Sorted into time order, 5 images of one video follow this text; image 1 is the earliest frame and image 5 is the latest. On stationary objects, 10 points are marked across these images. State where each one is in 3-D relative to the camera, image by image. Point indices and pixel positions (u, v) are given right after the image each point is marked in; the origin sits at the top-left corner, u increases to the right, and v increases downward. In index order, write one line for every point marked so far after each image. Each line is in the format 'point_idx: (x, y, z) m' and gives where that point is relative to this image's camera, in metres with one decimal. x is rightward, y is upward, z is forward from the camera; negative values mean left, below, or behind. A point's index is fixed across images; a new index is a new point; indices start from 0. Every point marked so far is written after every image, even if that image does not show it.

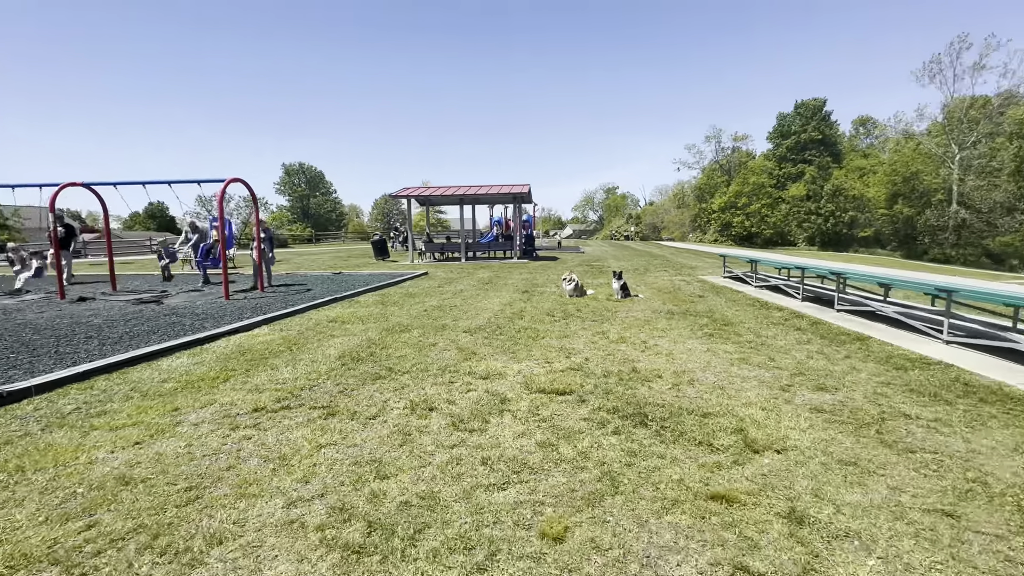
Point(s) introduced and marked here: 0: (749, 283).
0: (+4.5, +0.1, +8.9) m
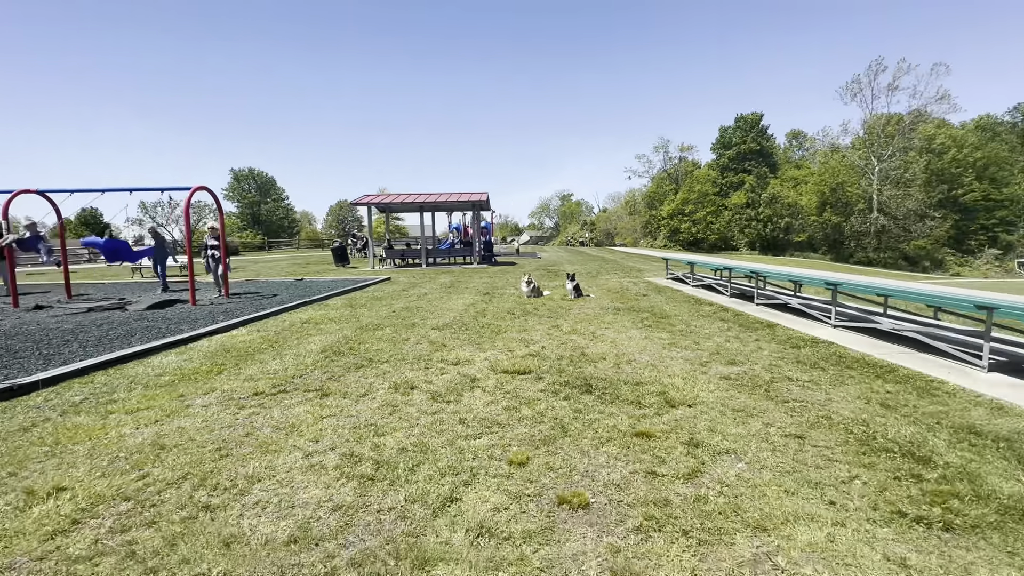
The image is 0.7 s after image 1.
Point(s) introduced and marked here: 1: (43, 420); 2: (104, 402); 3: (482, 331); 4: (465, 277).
0: (+3.7, +0.1, +9.9) m
1: (-3.1, -0.9, +3.2) m
2: (-3.1, -0.8, +3.5) m
3: (-0.4, -0.5, +5.7) m
4: (-1.3, +0.3, +13.0) m
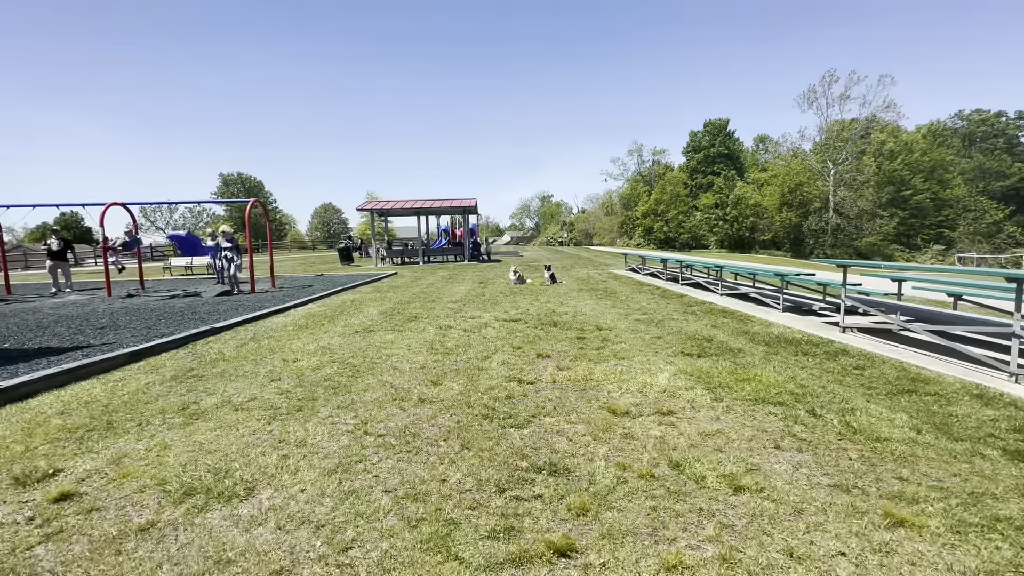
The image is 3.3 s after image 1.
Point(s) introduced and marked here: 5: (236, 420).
0: (+3.4, +0.4, +12.6) m
1: (-3.1, -0.6, +5.6) m
2: (-3.1, -0.6, +5.9) m
3: (-0.5, -0.3, +8.3) m
4: (-1.7, +0.6, +15.4) m
5: (-1.9, -0.9, +3.2) m
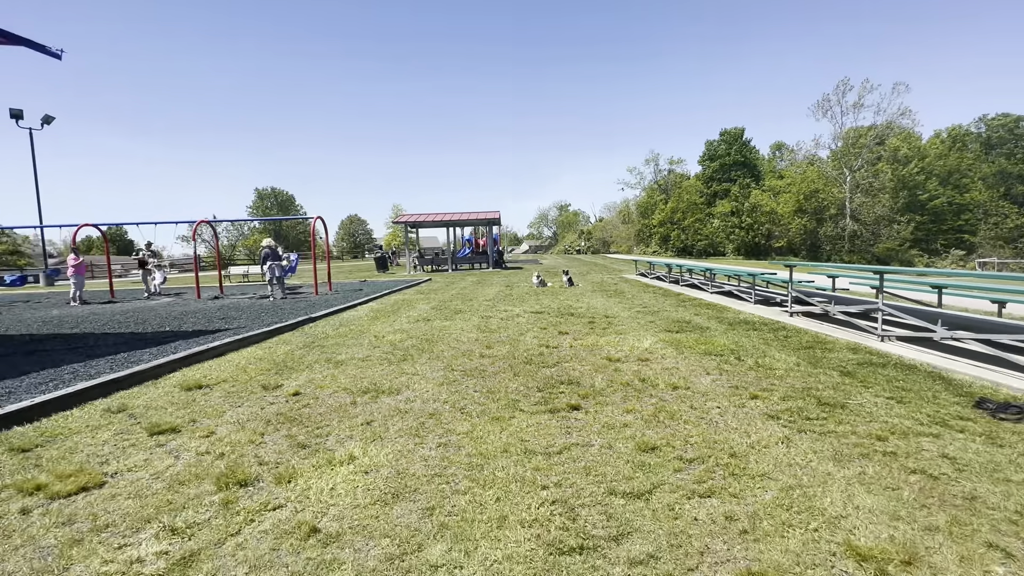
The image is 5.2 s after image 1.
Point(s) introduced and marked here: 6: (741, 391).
0: (+4.1, +0.3, +14.2) m
1: (-2.7, -0.6, +7.4) m
2: (-2.6, -0.6, +7.8) m
3: (0.0, -0.3, +10.0) m
4: (-0.9, +0.4, +17.2) m
5: (-1.6, -0.8, +5.0) m
6: (+1.8, -0.8, +3.7) m
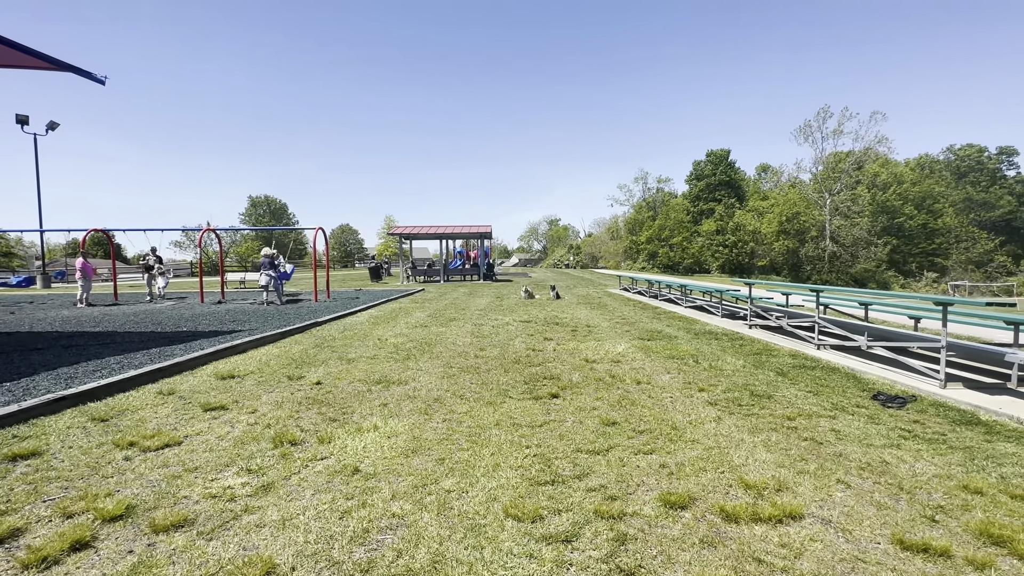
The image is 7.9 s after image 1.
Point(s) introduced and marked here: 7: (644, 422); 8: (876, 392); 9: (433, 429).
0: (+3.8, -0.1, +15.0) m
1: (-2.9, -0.7, +8.1) m
2: (-2.8, -0.7, +8.4) m
3: (-0.2, -0.5, +10.7) m
4: (-1.3, 0.0, +18.0) m
5: (-1.7, -0.9, +5.7) m
6: (+1.7, -0.9, +4.5) m
7: (+1.0, -1.0, +3.5) m
8: (+3.2, -0.9, +4.1) m
9: (-0.6, -1.0, +3.5) m
